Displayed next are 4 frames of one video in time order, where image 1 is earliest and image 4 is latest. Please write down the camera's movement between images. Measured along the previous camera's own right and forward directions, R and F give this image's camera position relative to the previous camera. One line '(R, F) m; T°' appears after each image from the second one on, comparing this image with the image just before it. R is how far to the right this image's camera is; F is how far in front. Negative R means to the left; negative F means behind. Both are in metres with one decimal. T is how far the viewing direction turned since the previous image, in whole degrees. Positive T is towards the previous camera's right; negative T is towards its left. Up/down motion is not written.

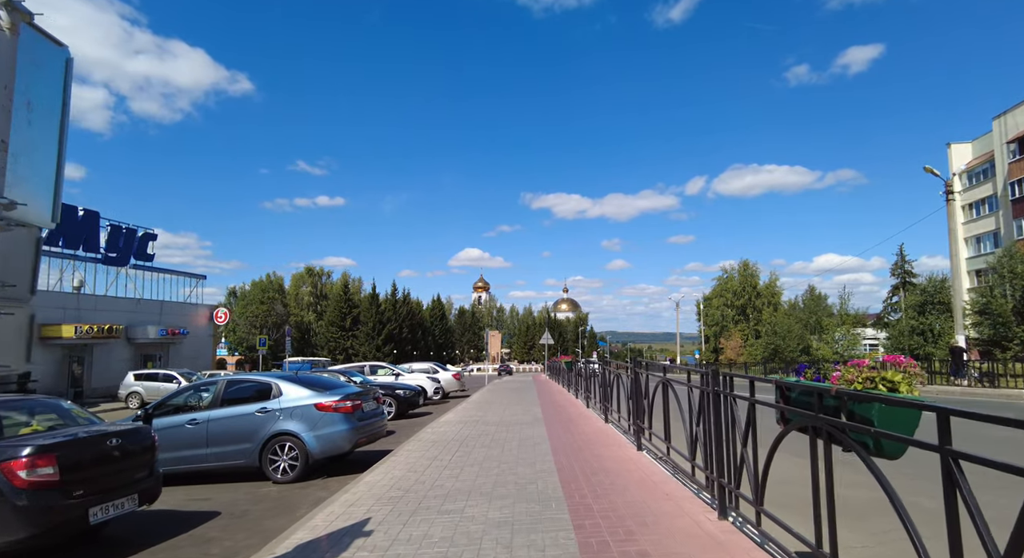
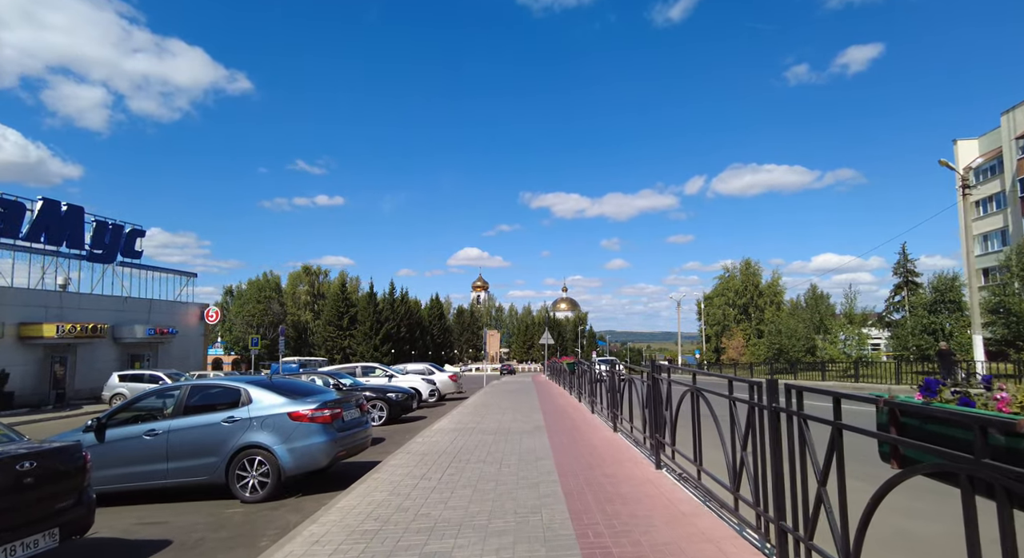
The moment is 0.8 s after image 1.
(0.0, +0.9) m; 0°
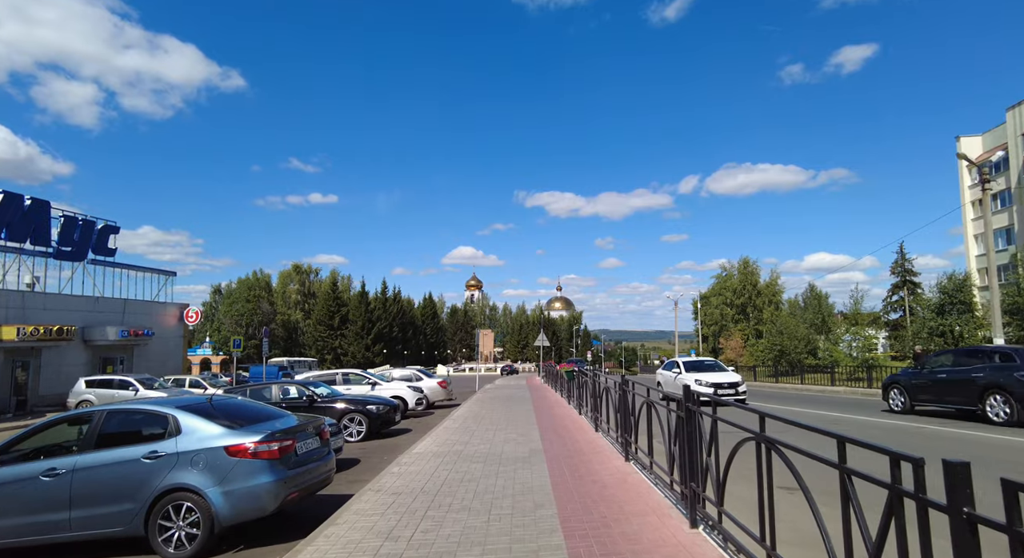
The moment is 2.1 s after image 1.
(0.0, +1.4) m; +1°
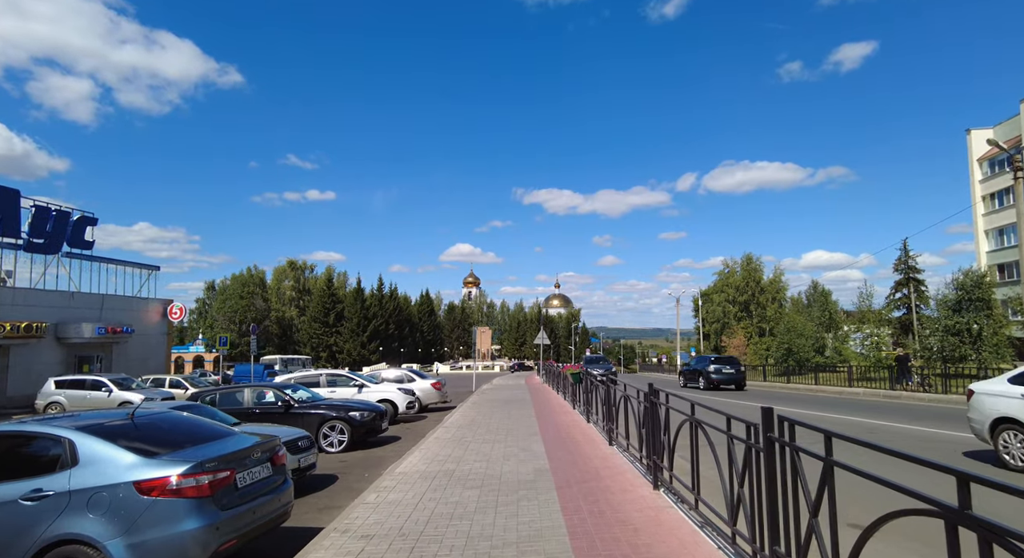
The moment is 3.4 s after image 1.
(-0.1, +1.5) m; 0°
